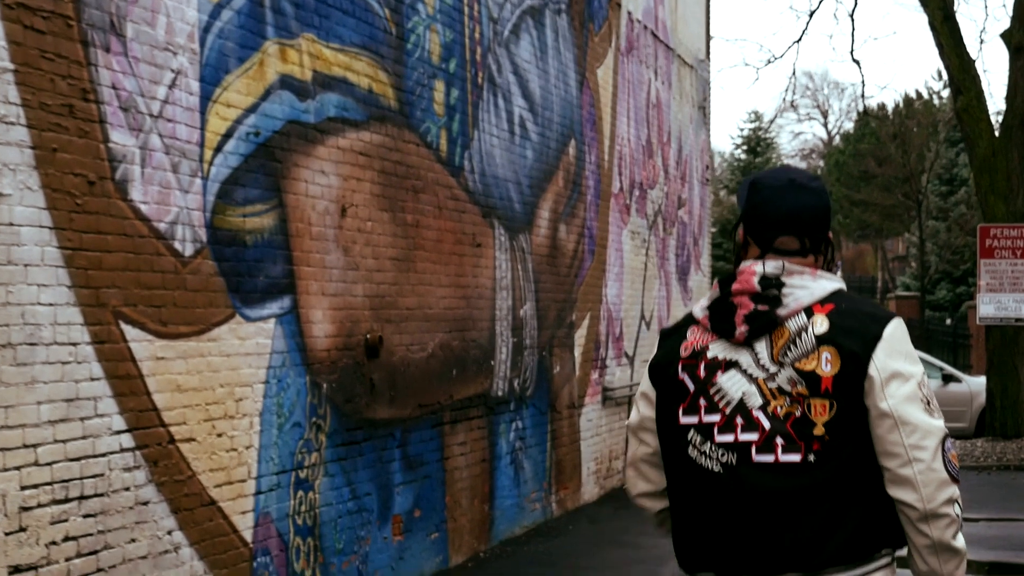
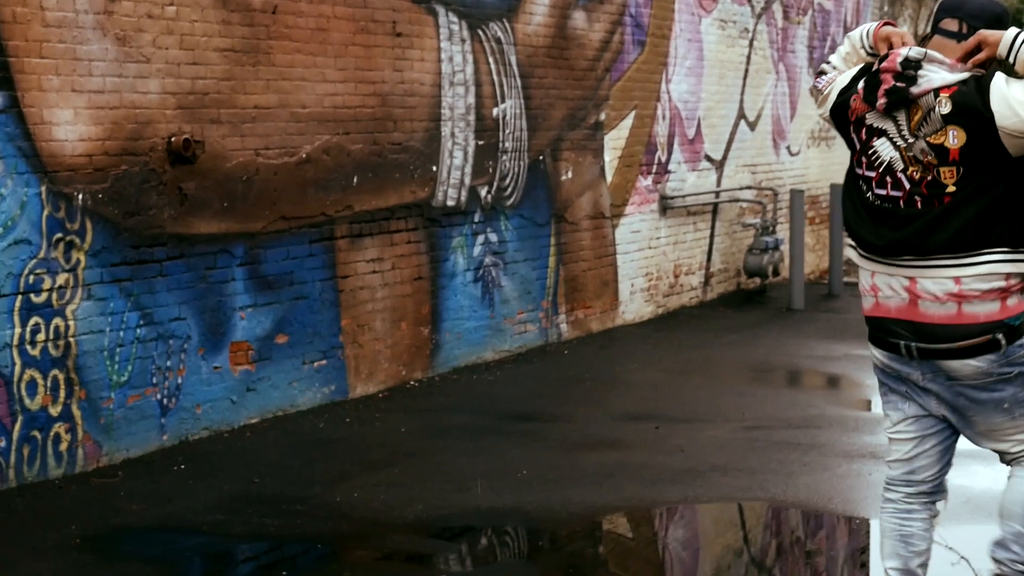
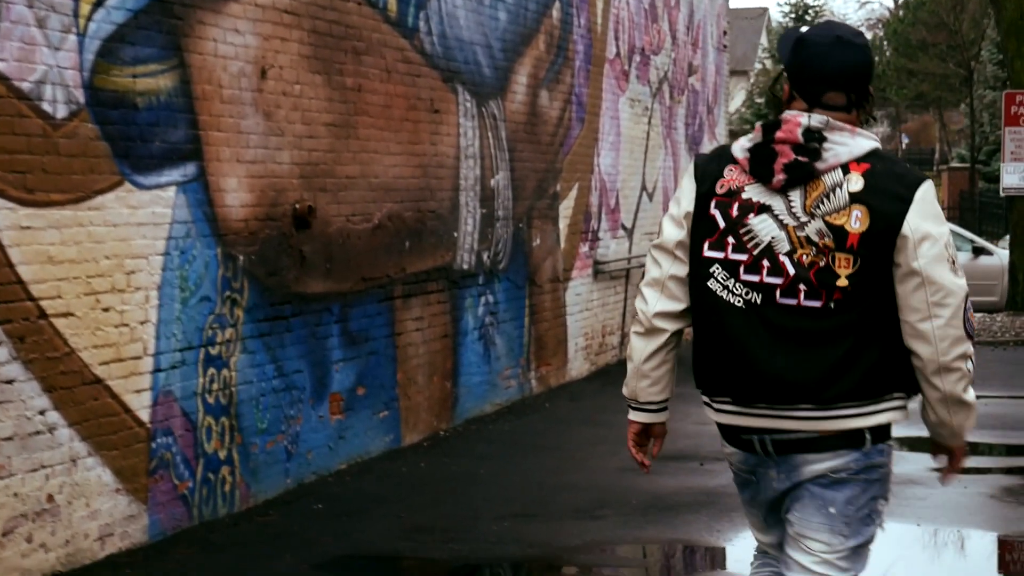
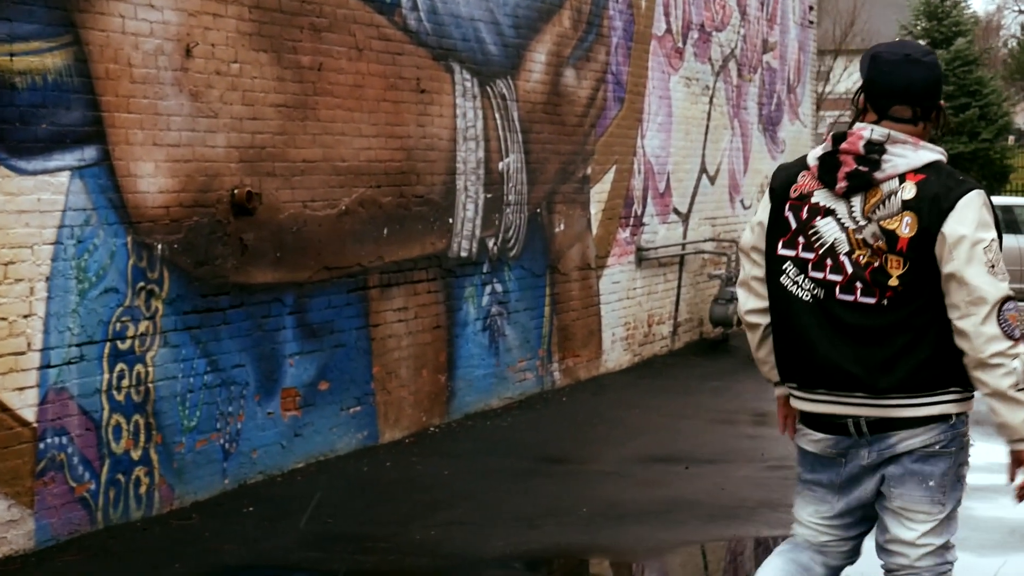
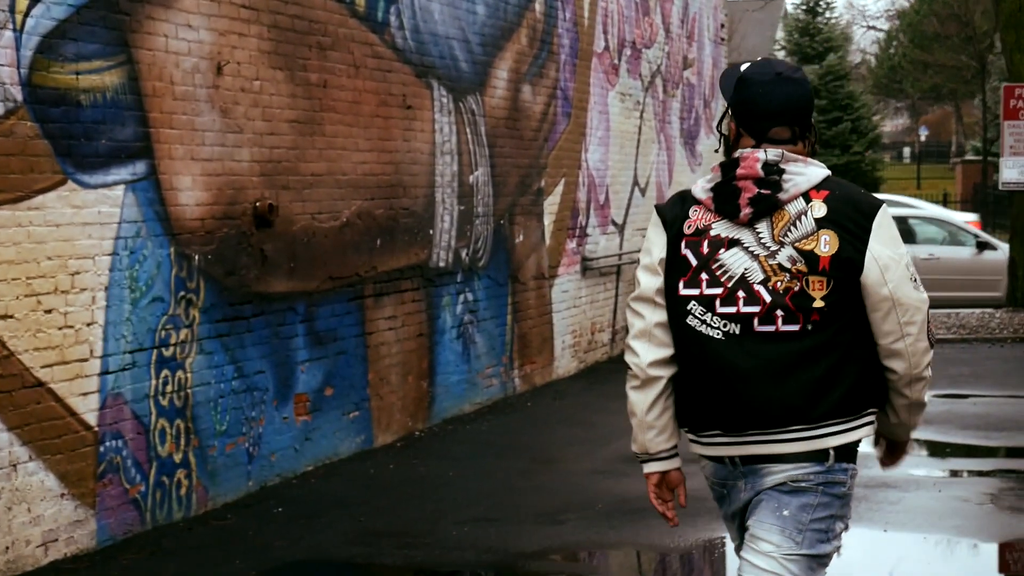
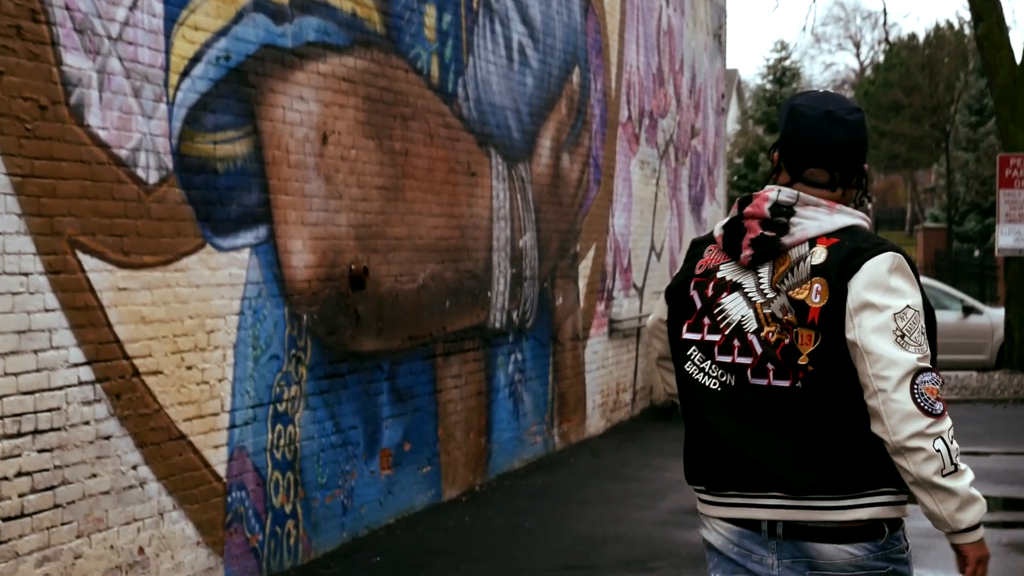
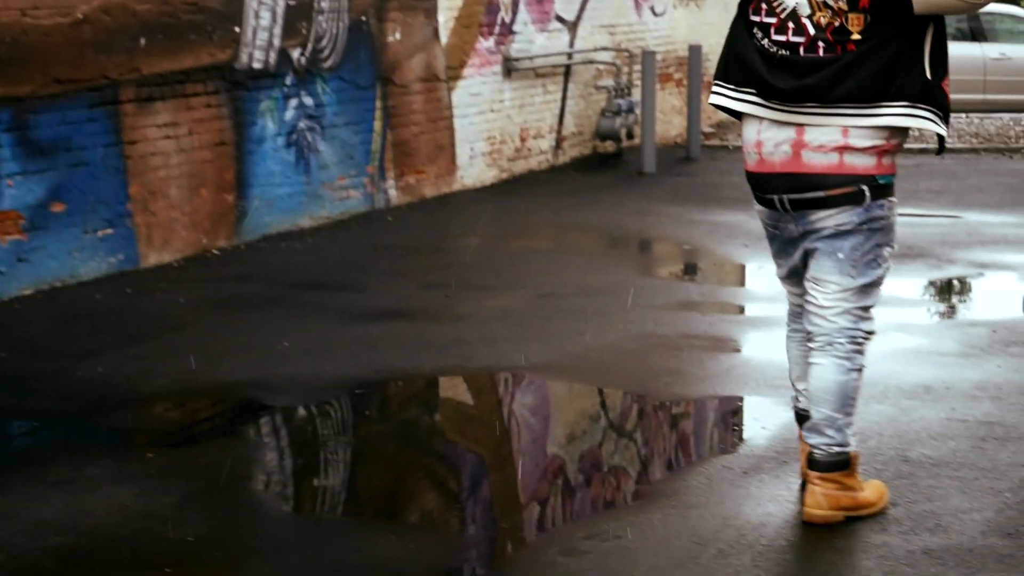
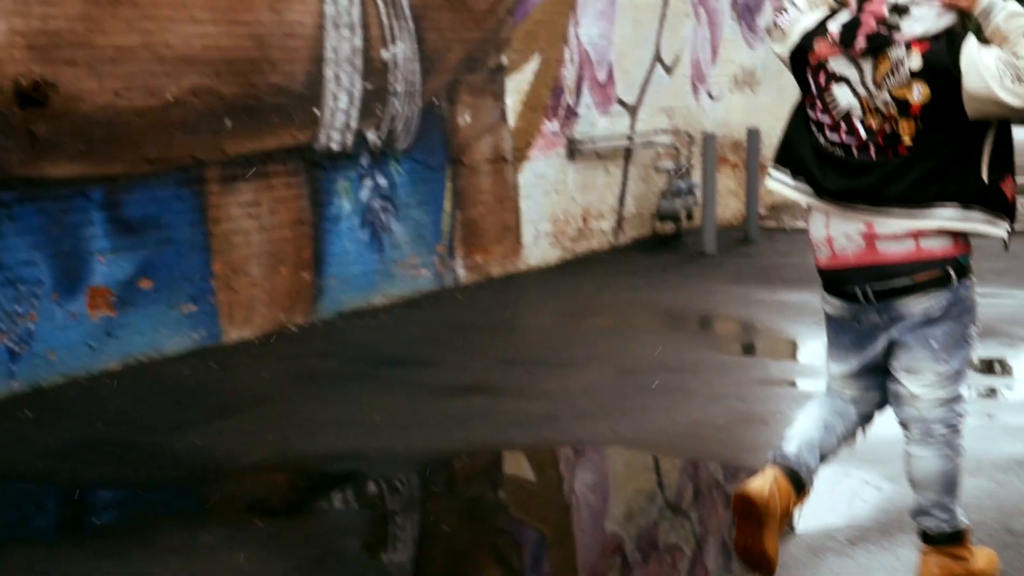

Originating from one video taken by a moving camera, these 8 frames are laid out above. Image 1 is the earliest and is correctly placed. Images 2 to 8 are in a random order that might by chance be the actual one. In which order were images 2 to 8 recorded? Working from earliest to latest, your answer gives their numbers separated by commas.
6, 3, 5, 4, 2, 8, 7
